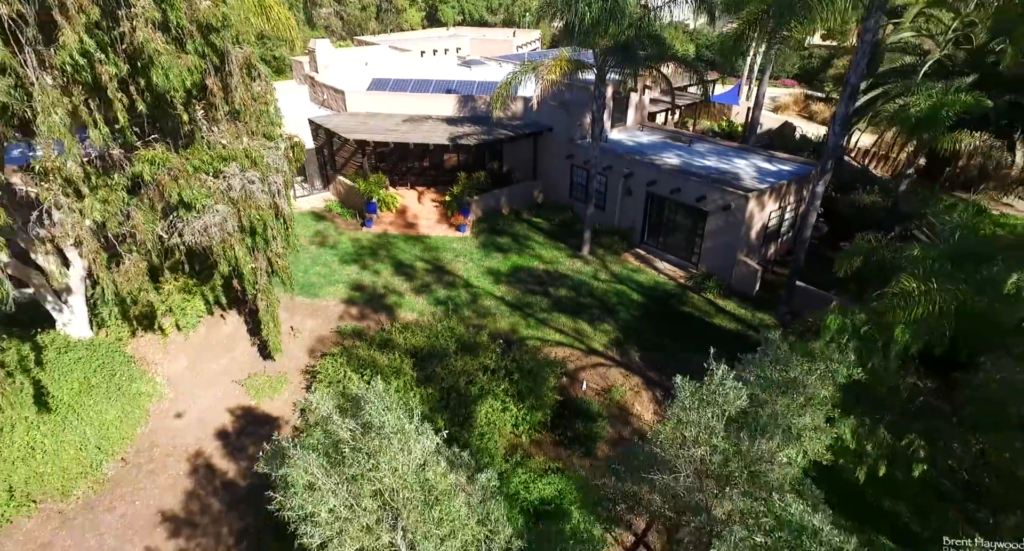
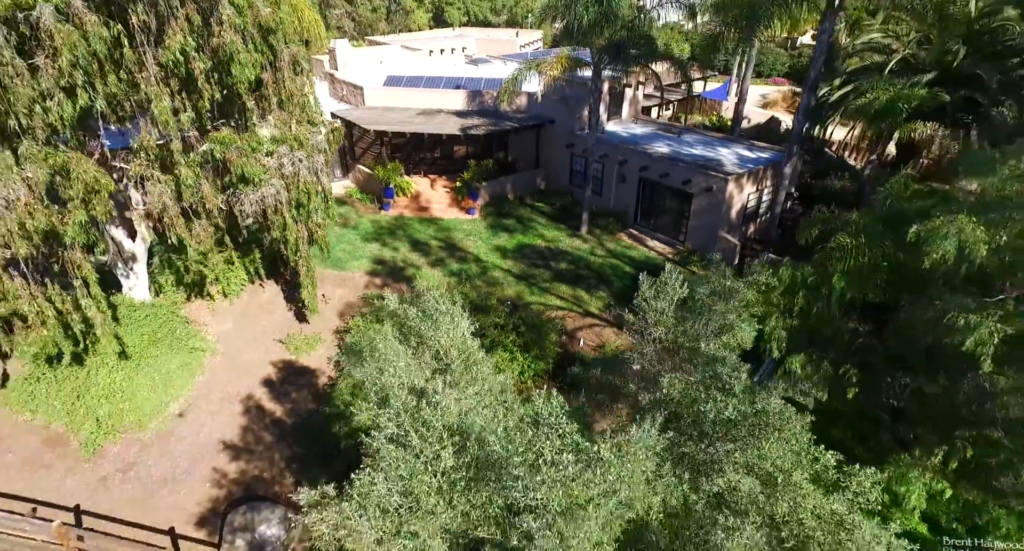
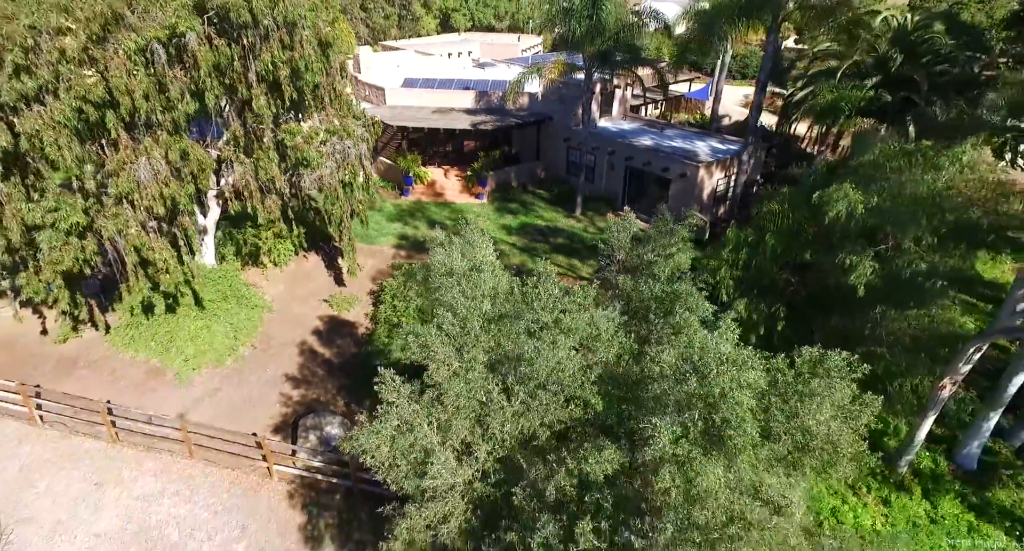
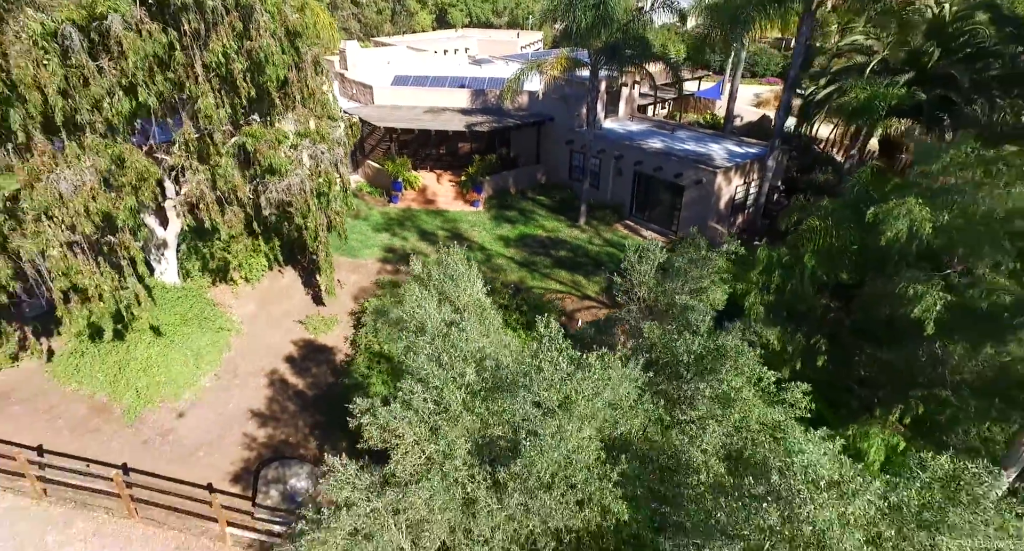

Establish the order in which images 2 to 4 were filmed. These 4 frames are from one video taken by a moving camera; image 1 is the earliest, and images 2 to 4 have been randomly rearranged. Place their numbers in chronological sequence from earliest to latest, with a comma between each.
2, 4, 3
